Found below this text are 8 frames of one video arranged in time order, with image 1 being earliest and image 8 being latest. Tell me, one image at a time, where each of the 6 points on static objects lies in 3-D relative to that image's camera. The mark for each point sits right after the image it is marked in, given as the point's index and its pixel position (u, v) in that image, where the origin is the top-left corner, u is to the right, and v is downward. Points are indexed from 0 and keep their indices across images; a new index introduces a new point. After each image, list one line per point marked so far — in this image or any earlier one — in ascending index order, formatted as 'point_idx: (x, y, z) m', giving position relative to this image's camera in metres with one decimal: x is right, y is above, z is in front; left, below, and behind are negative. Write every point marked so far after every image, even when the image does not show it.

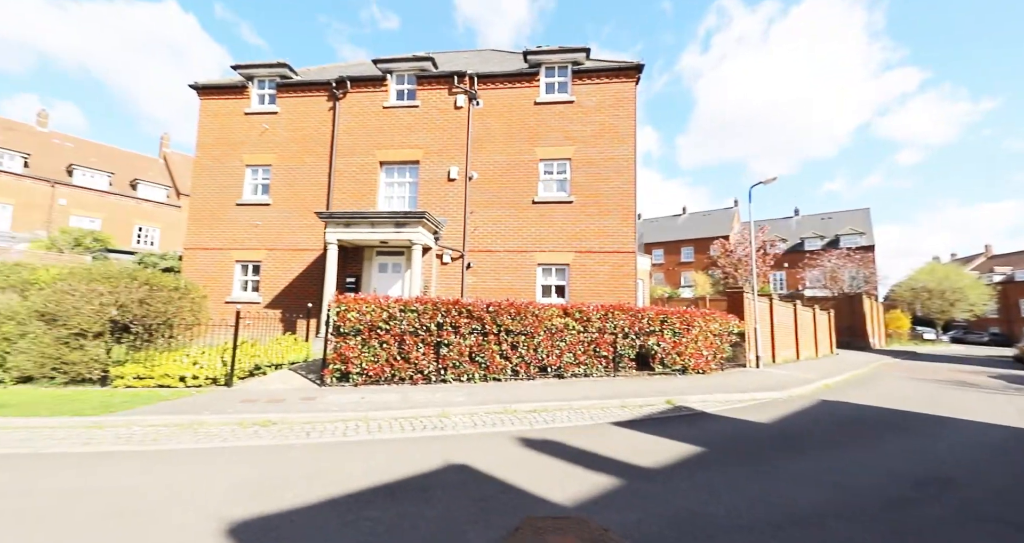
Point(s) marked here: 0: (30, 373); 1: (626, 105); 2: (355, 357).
0: (-7.9, -1.7, +7.6) m
1: (+3.2, +4.7, +12.6) m
2: (-2.9, -1.6, +8.3) m
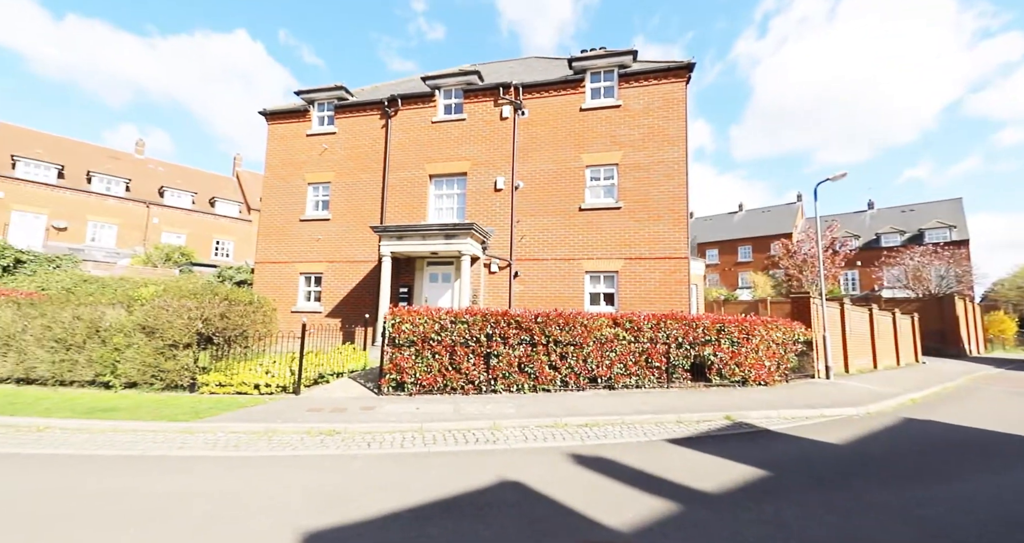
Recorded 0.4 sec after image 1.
0: (-7.0, -2.0, +8.5) m
1: (+4.5, +4.5, +12.2) m
2: (-2.0, -1.8, +8.6) m
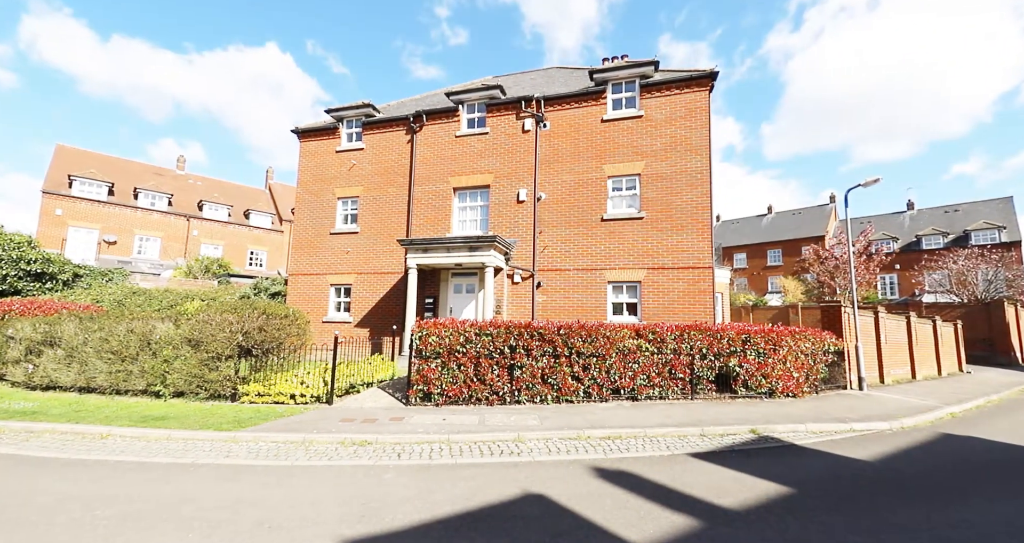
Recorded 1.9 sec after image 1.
0: (-6.6, -2.3, +9.0) m
1: (+5.1, +4.3, +12.2) m
2: (-1.5, -2.1, +8.9) m
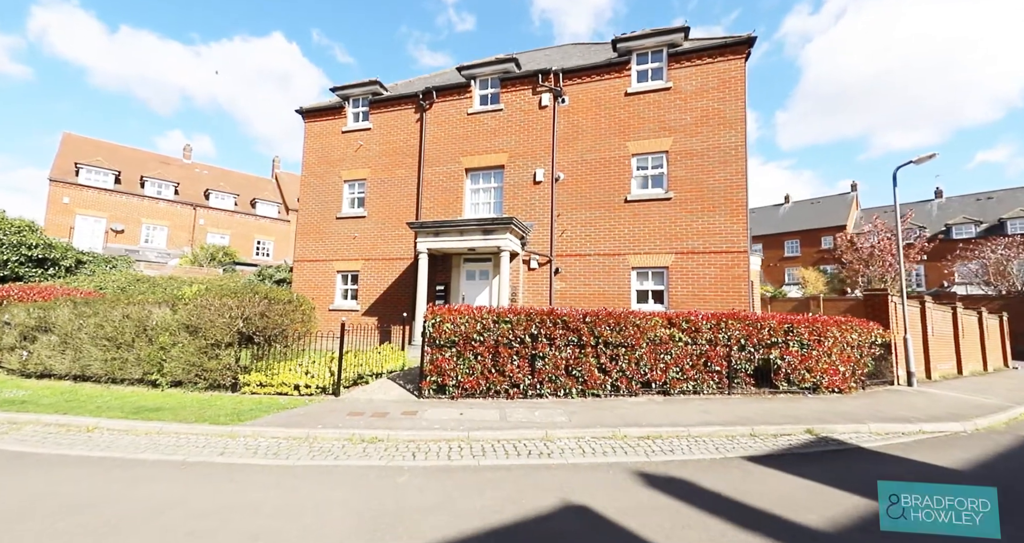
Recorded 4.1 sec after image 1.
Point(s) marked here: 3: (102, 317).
0: (-6.2, -2.0, +8.4) m
1: (+5.5, +4.6, +11.3) m
2: (-1.1, -1.8, +8.2) m
3: (-7.9, -0.9, +8.7) m
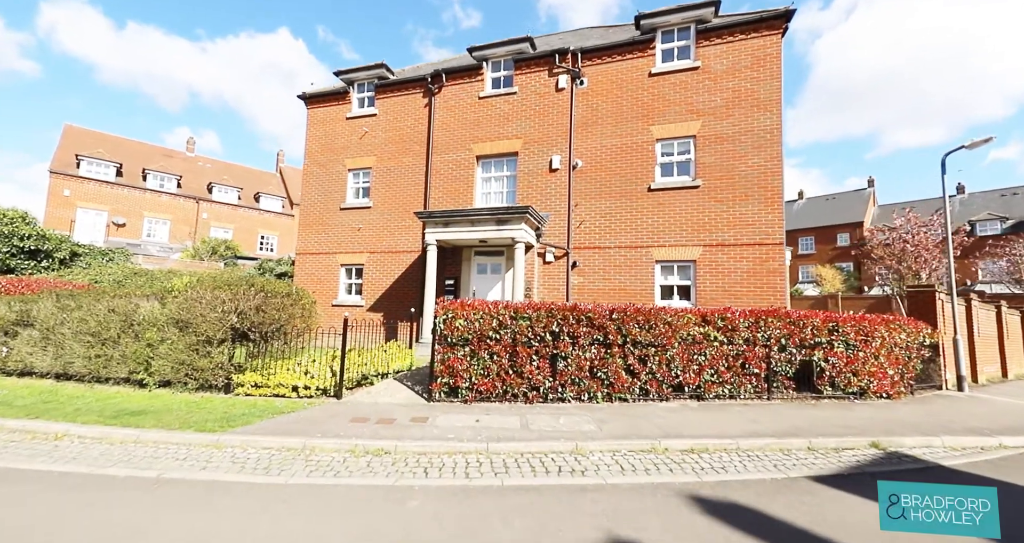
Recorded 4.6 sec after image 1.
0: (-5.9, -1.8, +7.7) m
1: (+5.9, +4.8, +10.4) m
2: (-0.8, -1.6, +7.4) m
3: (-7.6, -0.7, +8.1) m
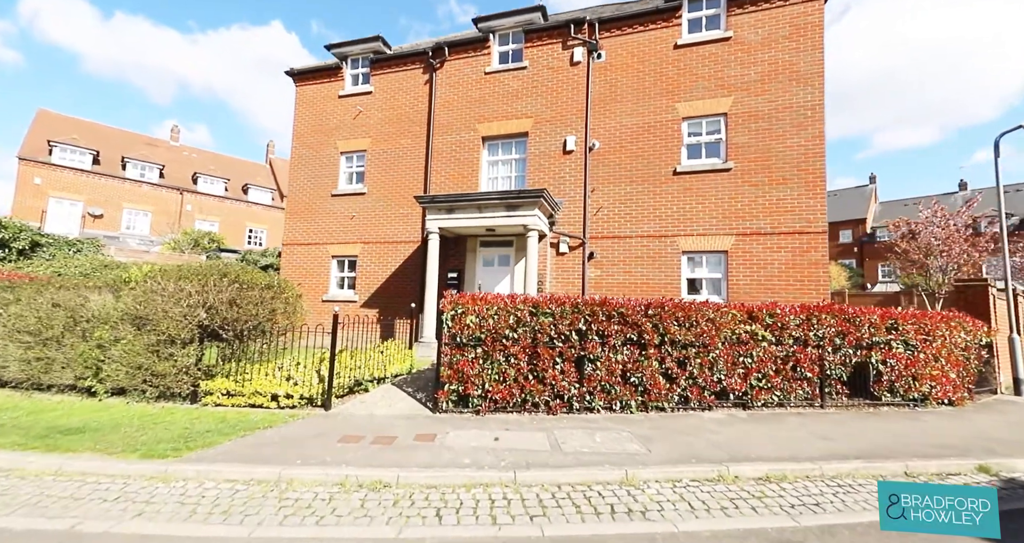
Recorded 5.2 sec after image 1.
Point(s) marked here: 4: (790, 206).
0: (-5.6, -1.6, +6.5) m
1: (+6.1, +4.9, +9.4) m
2: (-0.5, -1.5, +6.3) m
3: (-7.4, -0.5, +6.8) m
4: (+5.6, +1.3, +9.2) m
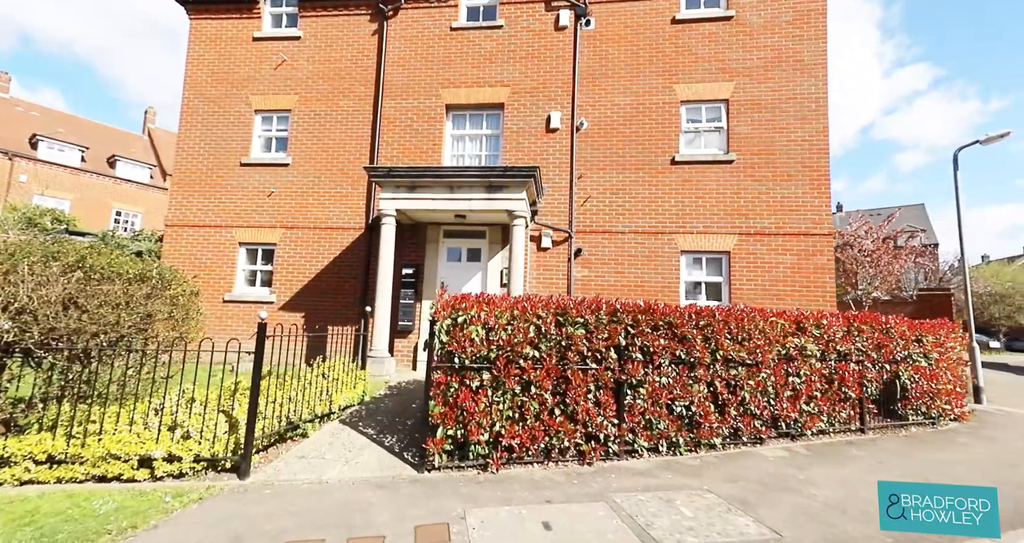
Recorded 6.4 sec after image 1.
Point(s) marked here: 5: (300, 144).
0: (-5.3, -1.4, +3.6) m
1: (+5.8, +4.8, +8.7) m
2: (-0.3, -1.4, +4.4) m
3: (-7.1, -0.3, +3.6) m
4: (+5.3, +1.2, +8.4) m
5: (-4.5, +2.7, +9.6) m
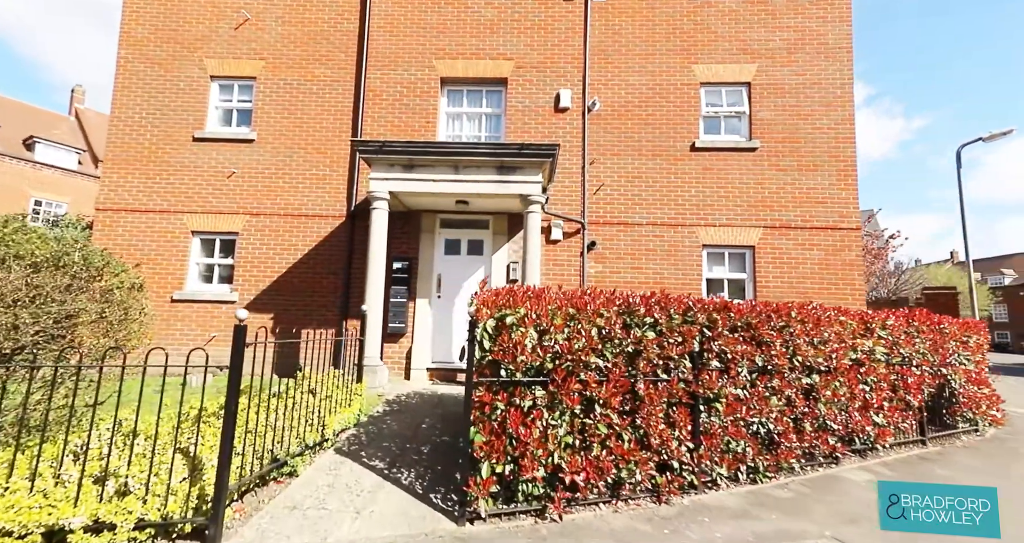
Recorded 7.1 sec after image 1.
0: (-4.8, -1.3, +2.1) m
1: (+5.9, +4.9, +8.2) m
2: (+0.2, -1.3, +3.3) m
3: (-6.5, -0.1, +2.0) m
4: (+5.4, +1.3, +7.8) m
5: (-4.4, +2.8, +8.2) m
